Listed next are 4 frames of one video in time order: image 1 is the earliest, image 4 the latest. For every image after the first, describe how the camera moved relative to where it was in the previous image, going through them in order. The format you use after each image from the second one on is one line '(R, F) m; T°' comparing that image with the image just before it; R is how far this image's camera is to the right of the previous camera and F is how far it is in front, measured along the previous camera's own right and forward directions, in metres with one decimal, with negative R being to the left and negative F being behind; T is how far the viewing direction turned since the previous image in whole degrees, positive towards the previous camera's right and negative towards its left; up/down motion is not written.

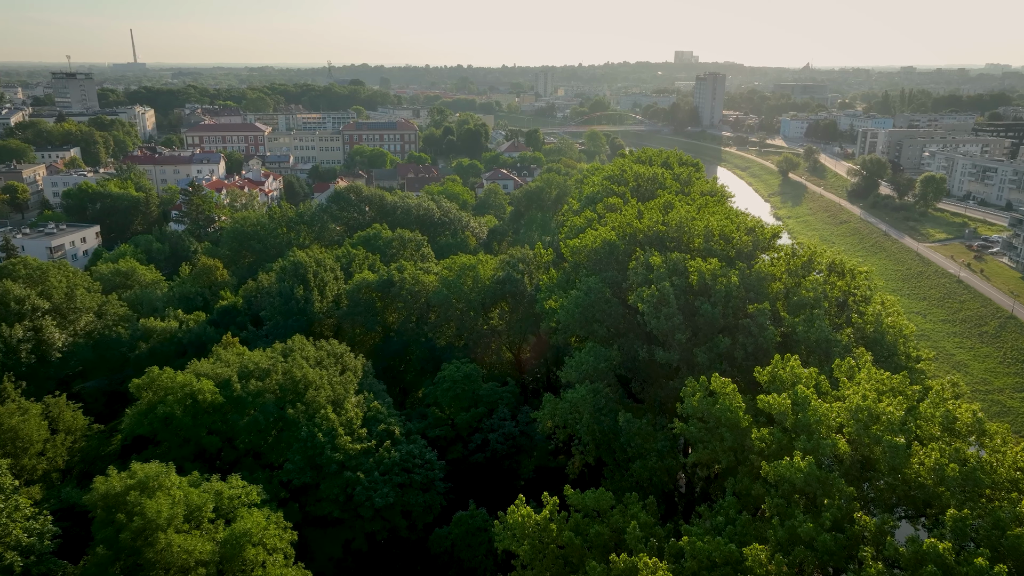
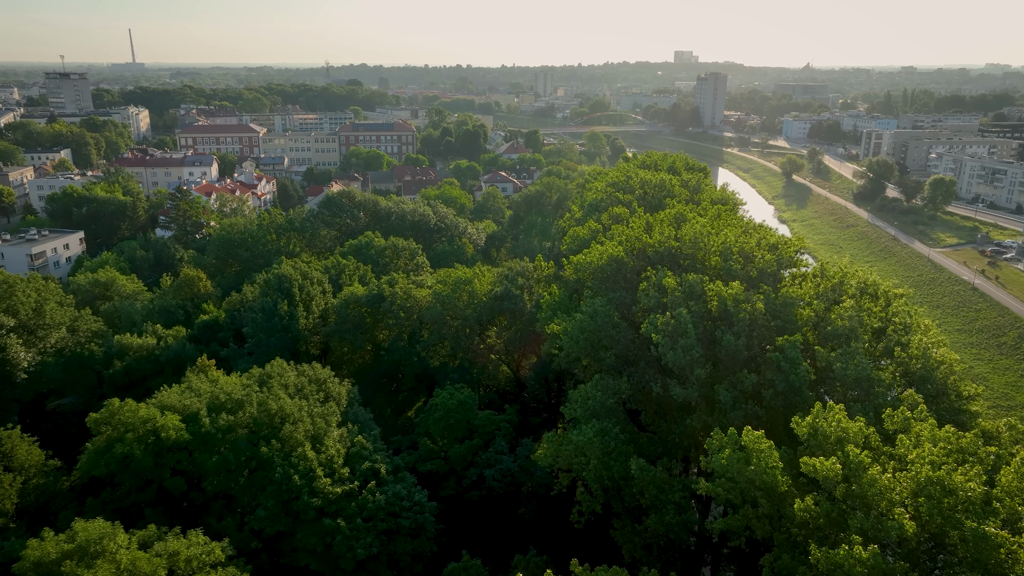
(0.0, +1.5) m; 0°
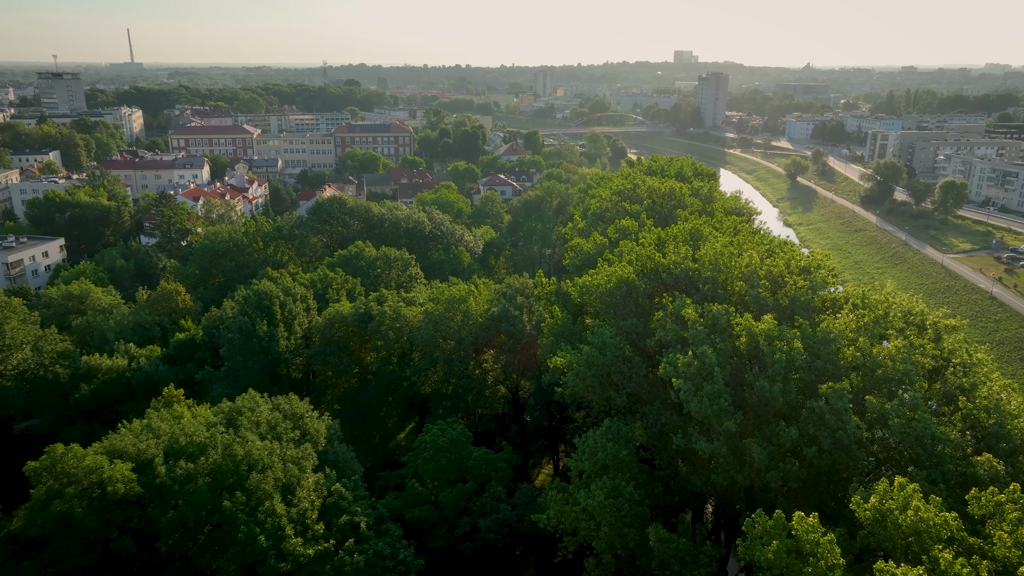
(0.0, +1.7) m; 0°
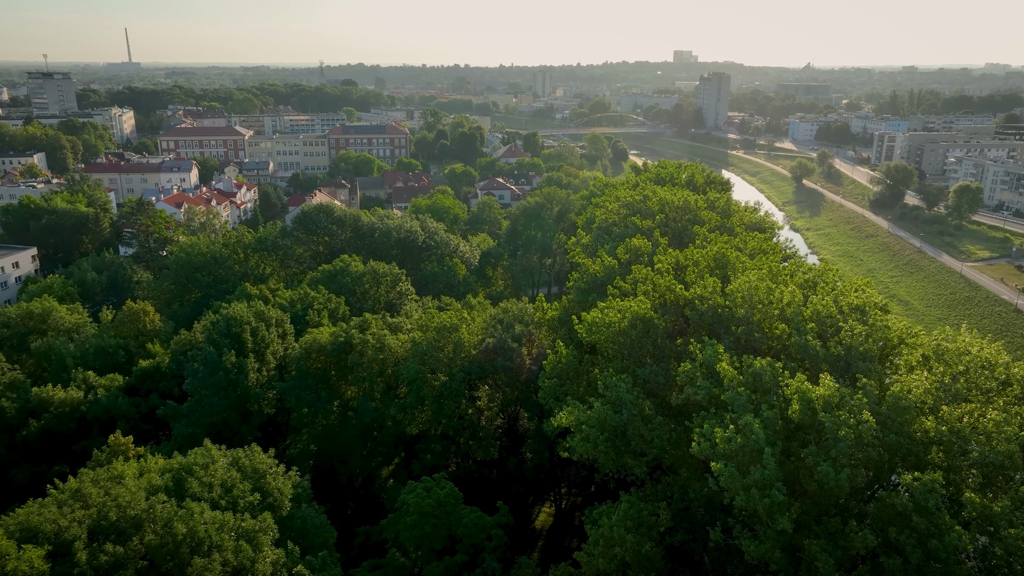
(0.0, +2.2) m; 0°
